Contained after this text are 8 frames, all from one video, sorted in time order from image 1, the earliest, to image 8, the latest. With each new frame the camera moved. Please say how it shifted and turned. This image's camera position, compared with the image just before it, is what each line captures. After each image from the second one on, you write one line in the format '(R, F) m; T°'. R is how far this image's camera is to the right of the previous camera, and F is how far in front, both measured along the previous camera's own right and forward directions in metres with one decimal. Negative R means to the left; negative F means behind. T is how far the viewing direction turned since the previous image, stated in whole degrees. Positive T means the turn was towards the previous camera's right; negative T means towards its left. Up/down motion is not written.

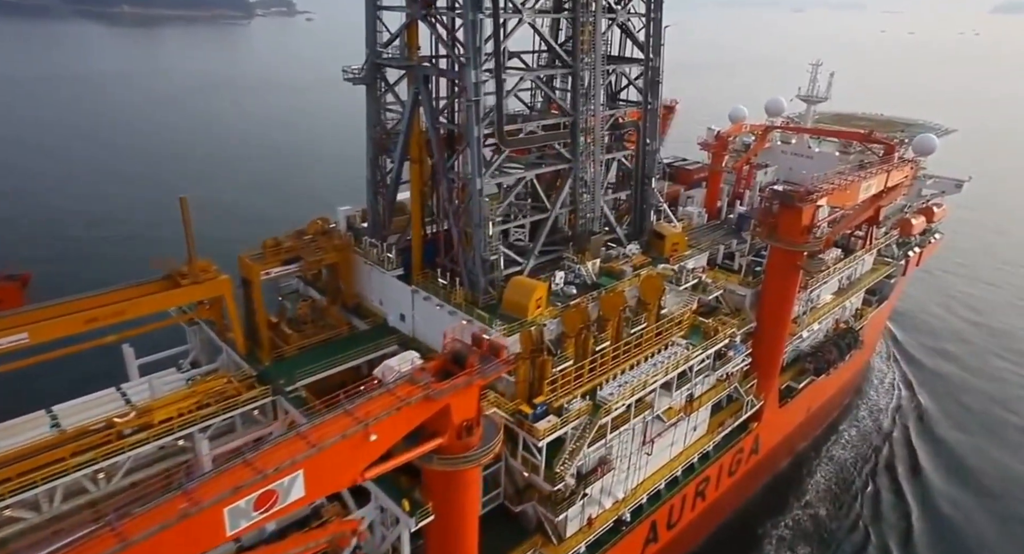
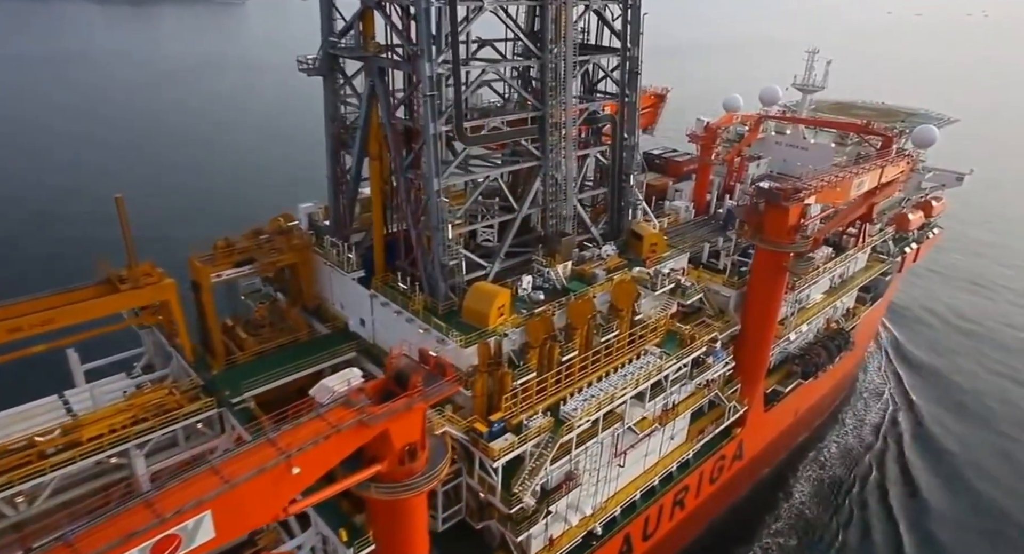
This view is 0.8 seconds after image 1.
(+1.2, +1.1) m; 0°
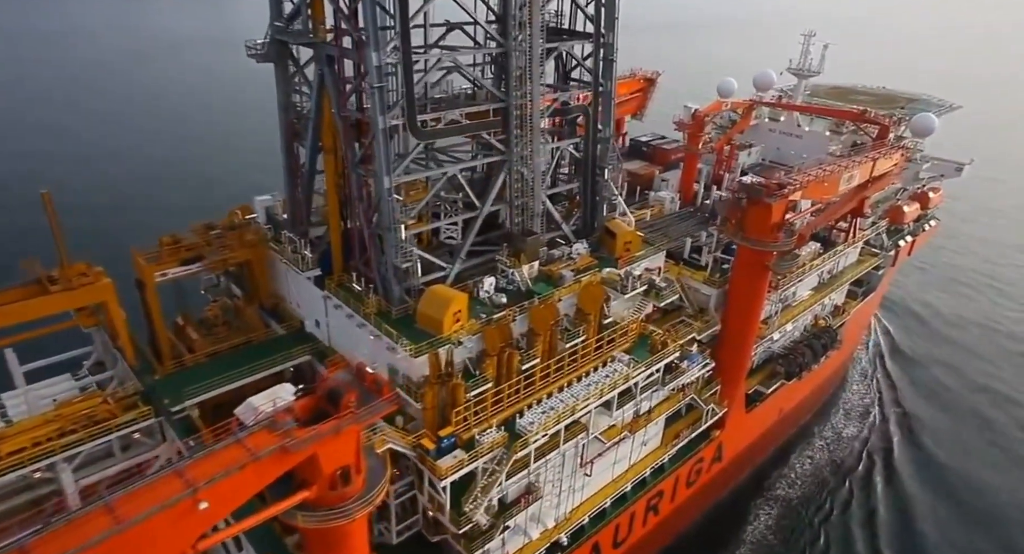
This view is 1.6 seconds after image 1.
(+1.2, +1.1) m; 0°
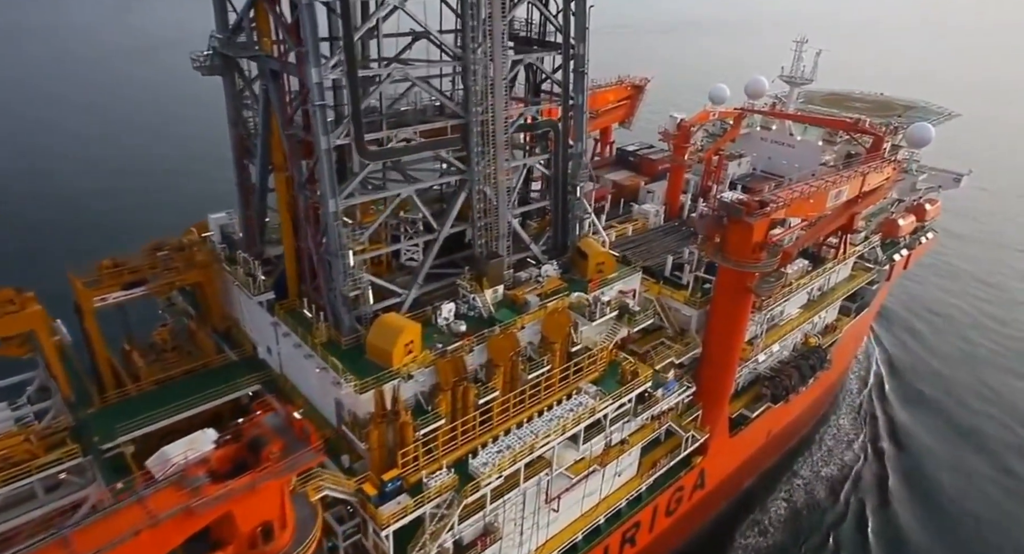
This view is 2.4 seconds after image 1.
(+1.2, +1.1) m; 0°
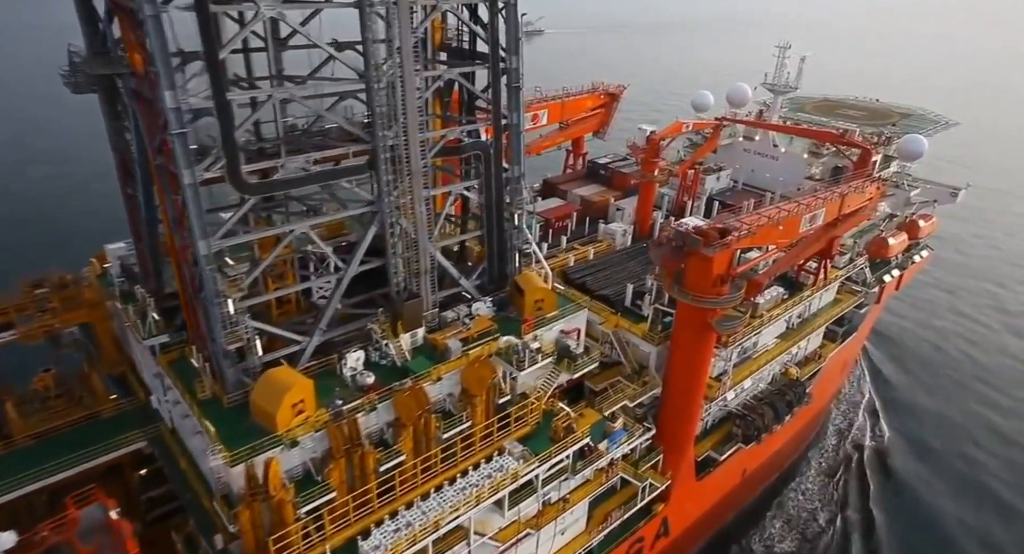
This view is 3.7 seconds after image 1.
(+2.2, +2.1) m; -1°
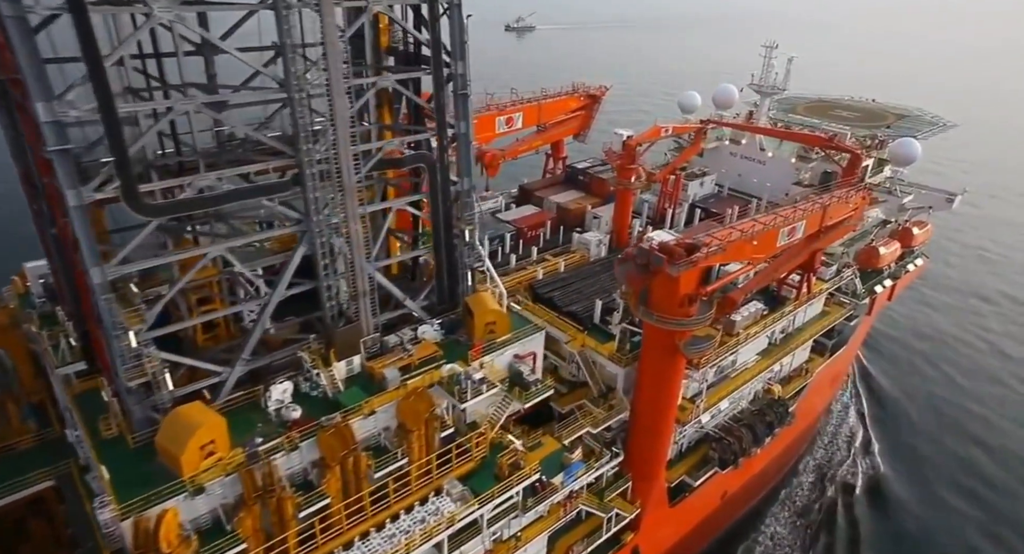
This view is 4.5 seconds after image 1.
(+1.4, +1.3) m; 0°
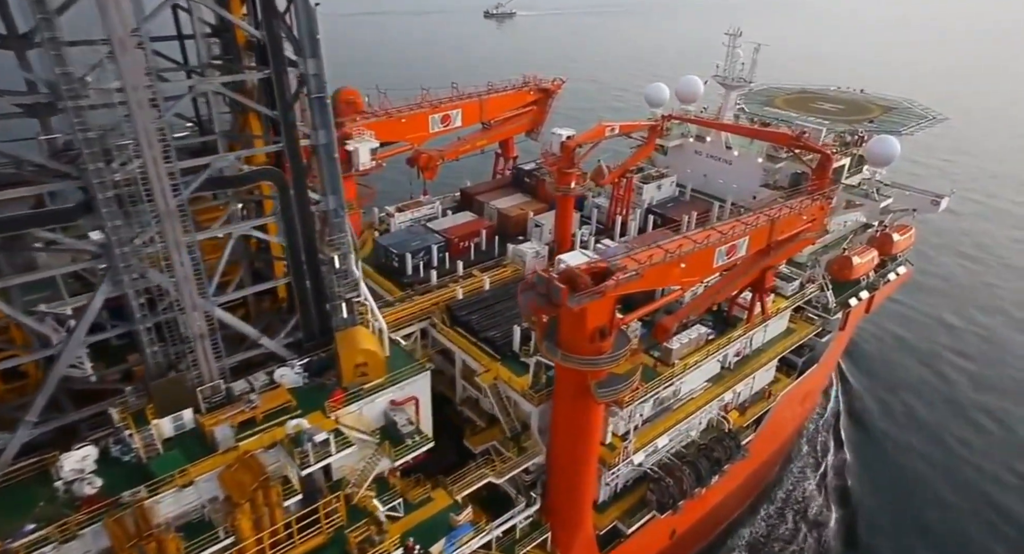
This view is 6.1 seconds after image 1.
(+3.0, +2.6) m; -1°
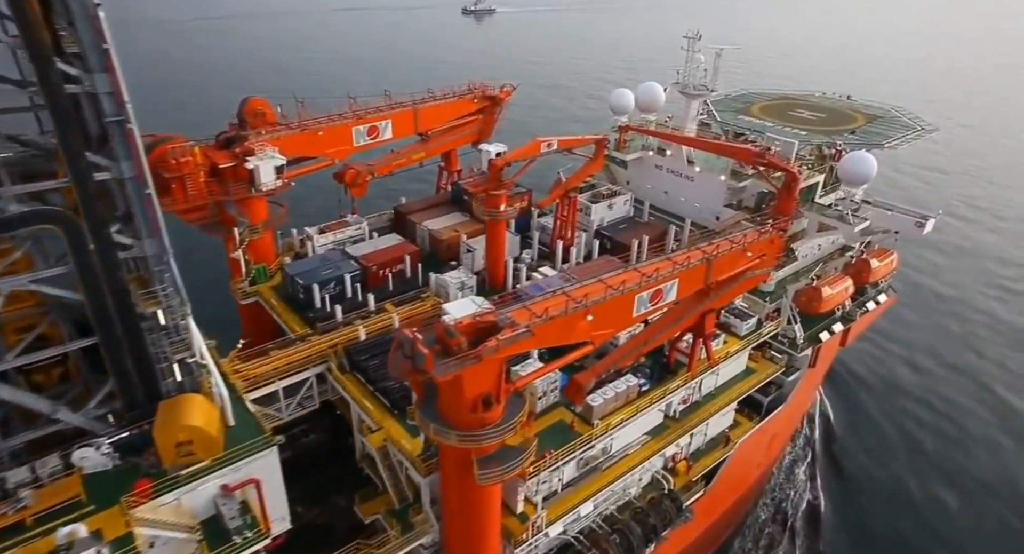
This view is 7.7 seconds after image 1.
(+2.8, +2.7) m; -1°
